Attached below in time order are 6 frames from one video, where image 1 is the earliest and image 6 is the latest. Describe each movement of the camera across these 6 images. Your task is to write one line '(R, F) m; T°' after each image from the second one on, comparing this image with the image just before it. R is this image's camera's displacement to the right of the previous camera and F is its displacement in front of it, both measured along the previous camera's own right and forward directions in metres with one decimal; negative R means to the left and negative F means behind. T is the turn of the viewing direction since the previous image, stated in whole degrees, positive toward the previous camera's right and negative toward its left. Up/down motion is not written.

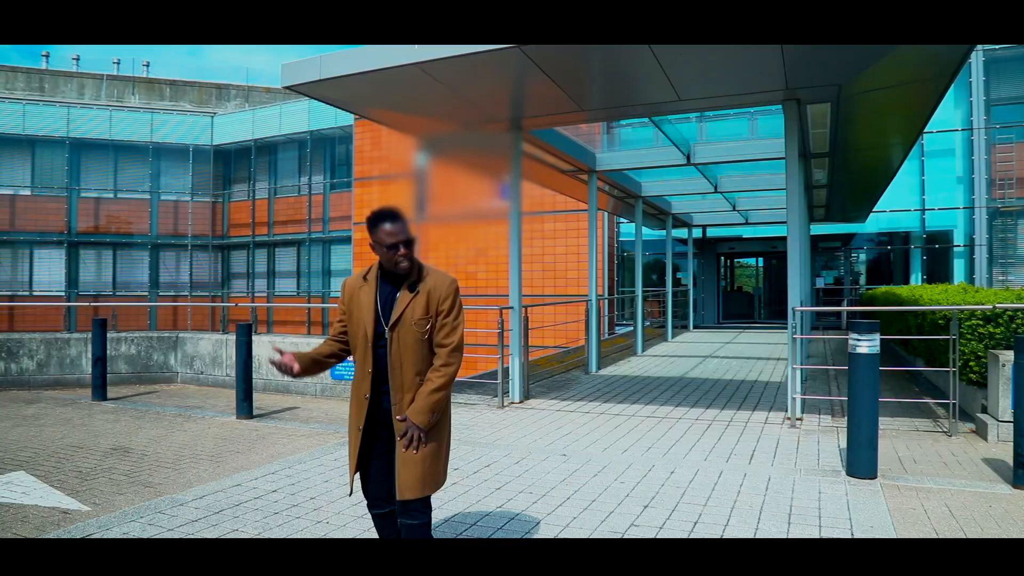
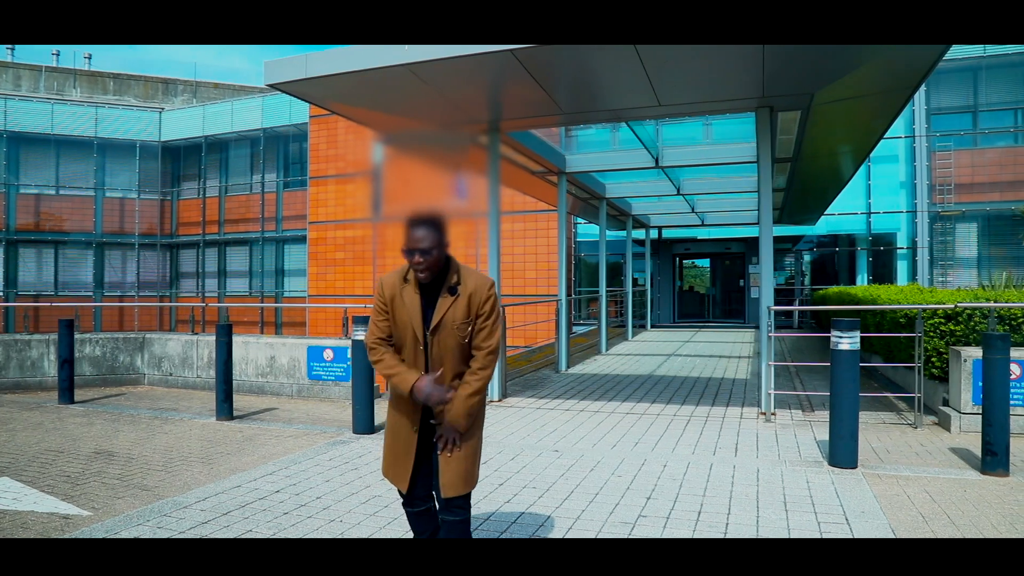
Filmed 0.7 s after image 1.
(-0.4, -0.1) m; +4°
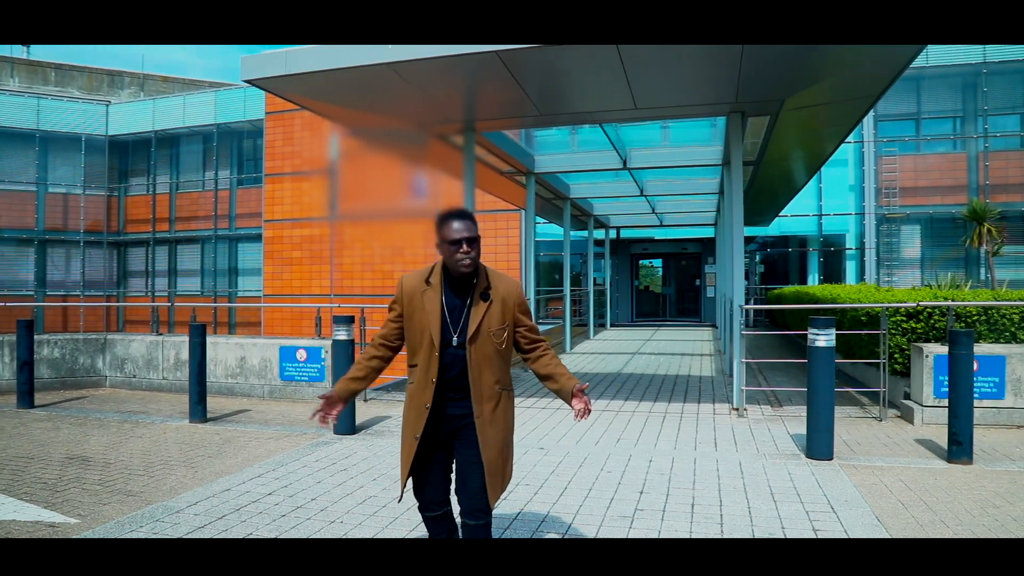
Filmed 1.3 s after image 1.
(-0.3, 0.0) m; +4°
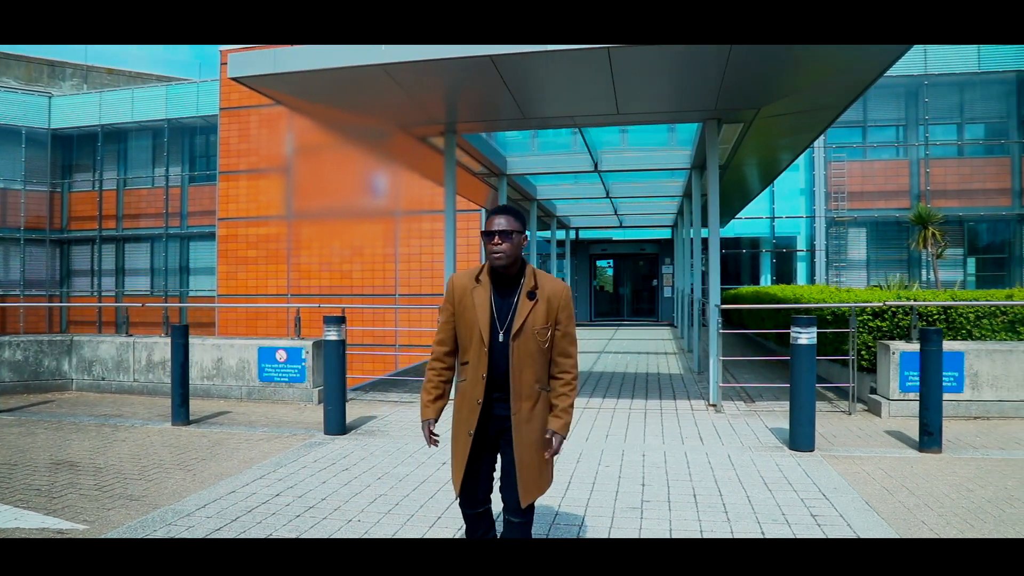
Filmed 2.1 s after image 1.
(-0.4, -0.1) m; +4°
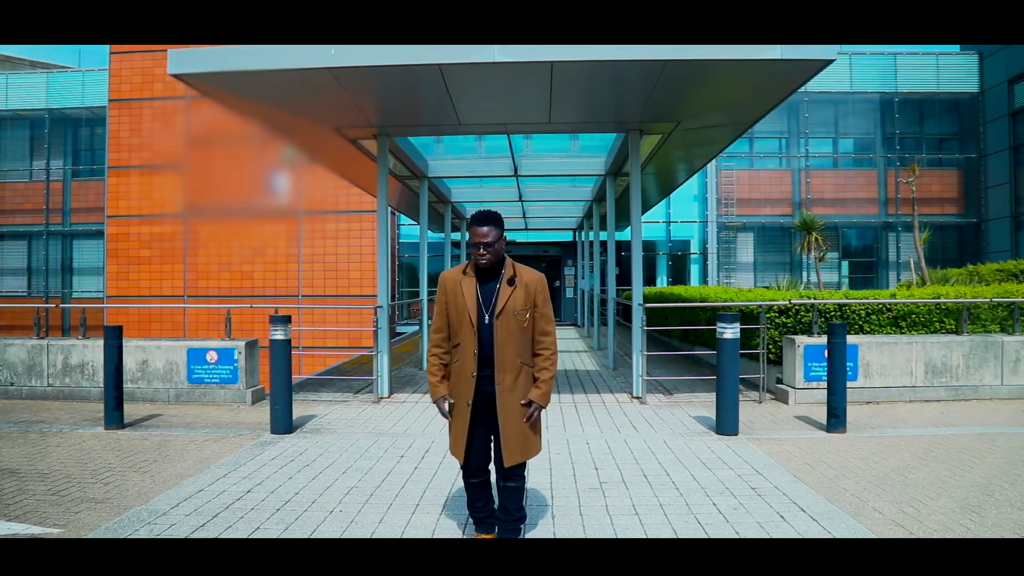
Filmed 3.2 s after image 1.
(-0.5, -0.3) m; +9°
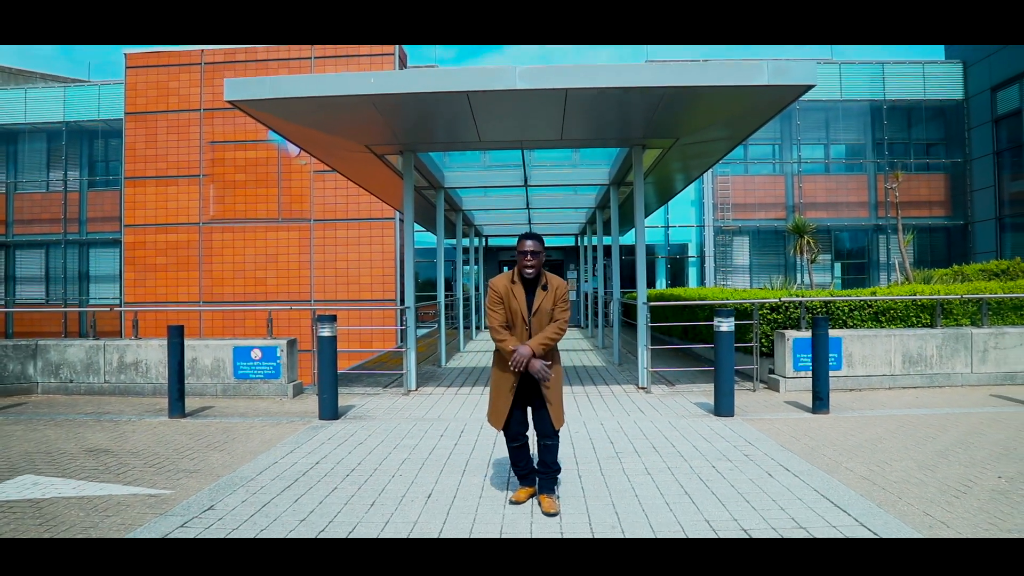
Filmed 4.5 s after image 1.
(-0.2, -0.8) m; 0°
